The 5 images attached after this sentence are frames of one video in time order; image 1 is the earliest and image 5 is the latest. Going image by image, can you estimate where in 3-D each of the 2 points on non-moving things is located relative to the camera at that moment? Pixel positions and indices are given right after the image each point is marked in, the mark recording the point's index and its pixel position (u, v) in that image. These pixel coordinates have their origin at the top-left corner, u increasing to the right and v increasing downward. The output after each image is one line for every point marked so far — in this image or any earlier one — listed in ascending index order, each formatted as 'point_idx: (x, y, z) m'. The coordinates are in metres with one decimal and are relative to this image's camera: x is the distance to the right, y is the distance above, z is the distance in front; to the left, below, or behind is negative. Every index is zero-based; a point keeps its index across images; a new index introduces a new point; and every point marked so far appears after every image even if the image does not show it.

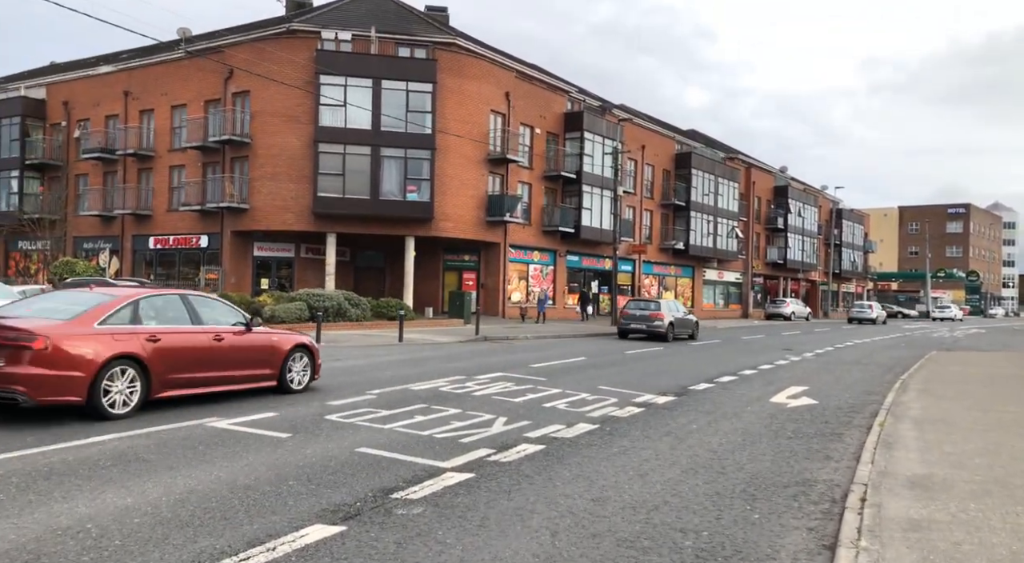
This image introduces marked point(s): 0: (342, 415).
0: (-1.8, -1.4, +8.8) m
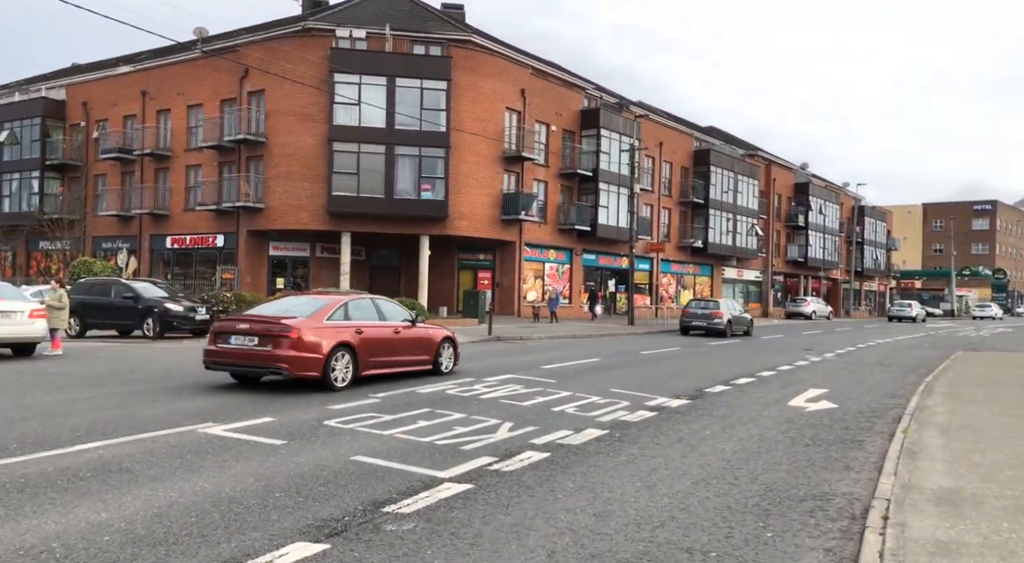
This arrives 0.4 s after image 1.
0: (-1.8, -1.4, +8.6) m
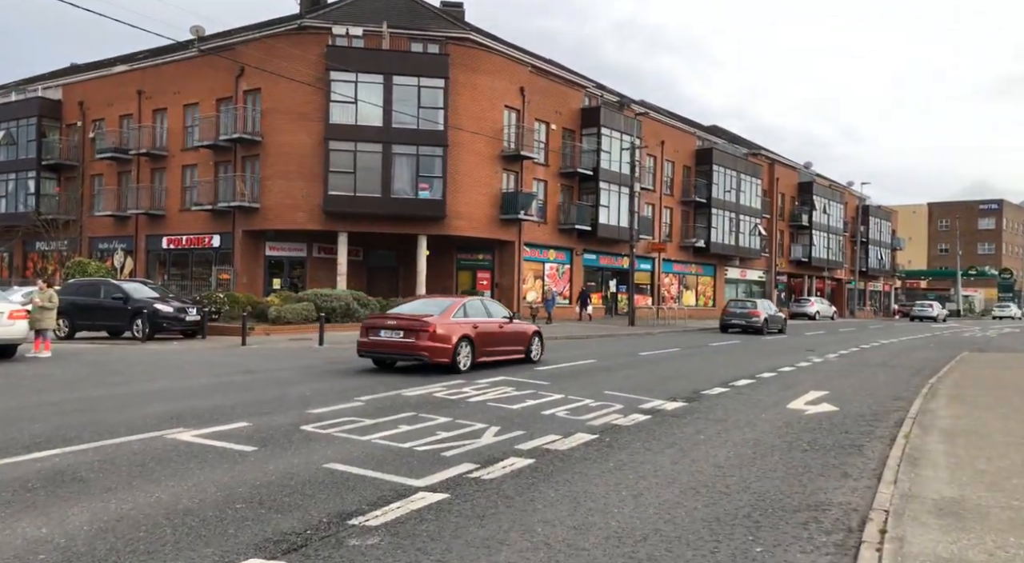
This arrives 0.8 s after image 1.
0: (-1.9, -1.4, +8.2) m
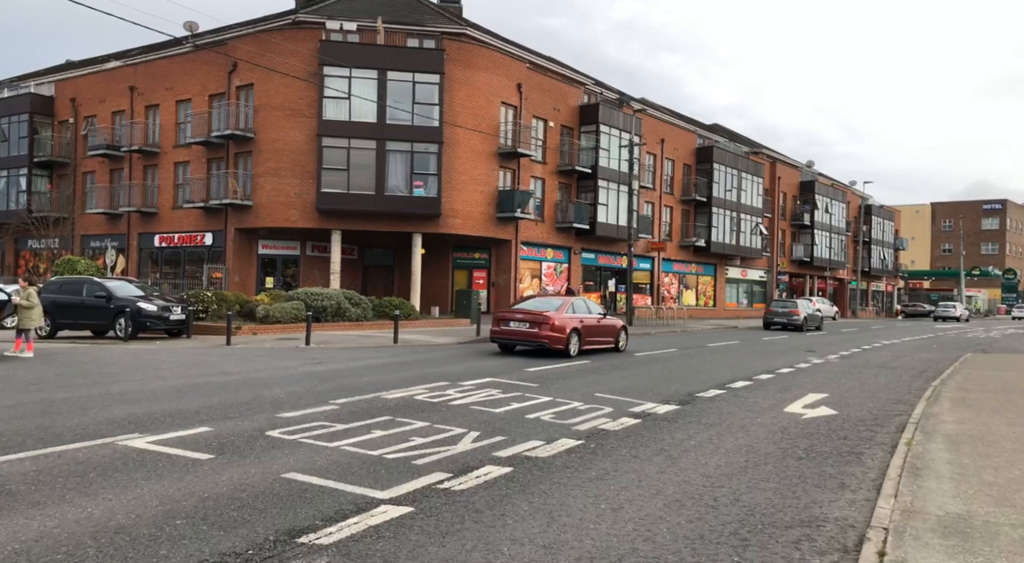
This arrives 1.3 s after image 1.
0: (-2.1, -1.4, +7.8) m
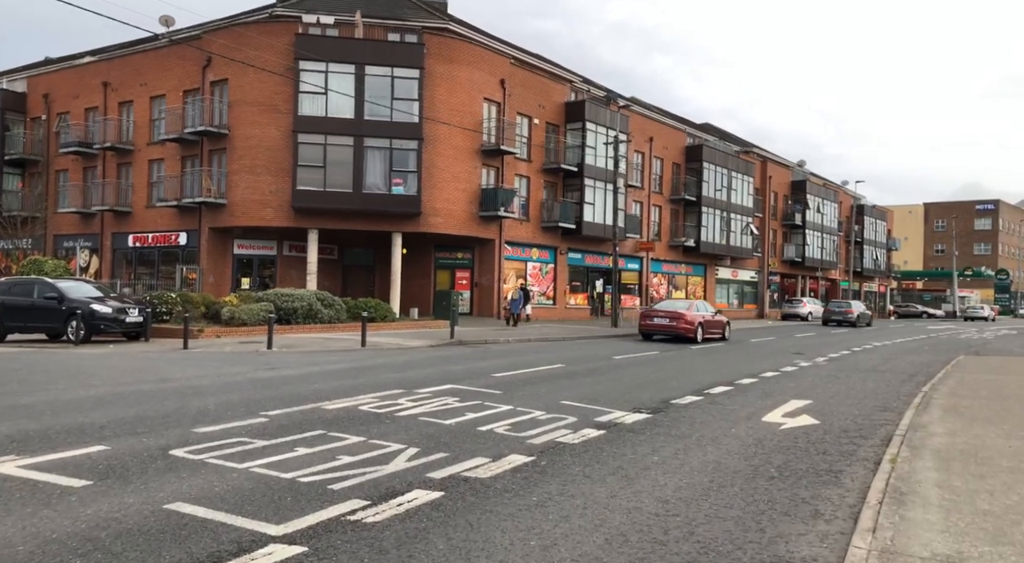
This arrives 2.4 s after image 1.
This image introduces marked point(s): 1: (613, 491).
0: (-2.7, -1.4, +6.9) m
1: (+0.8, -1.6, +6.5) m
